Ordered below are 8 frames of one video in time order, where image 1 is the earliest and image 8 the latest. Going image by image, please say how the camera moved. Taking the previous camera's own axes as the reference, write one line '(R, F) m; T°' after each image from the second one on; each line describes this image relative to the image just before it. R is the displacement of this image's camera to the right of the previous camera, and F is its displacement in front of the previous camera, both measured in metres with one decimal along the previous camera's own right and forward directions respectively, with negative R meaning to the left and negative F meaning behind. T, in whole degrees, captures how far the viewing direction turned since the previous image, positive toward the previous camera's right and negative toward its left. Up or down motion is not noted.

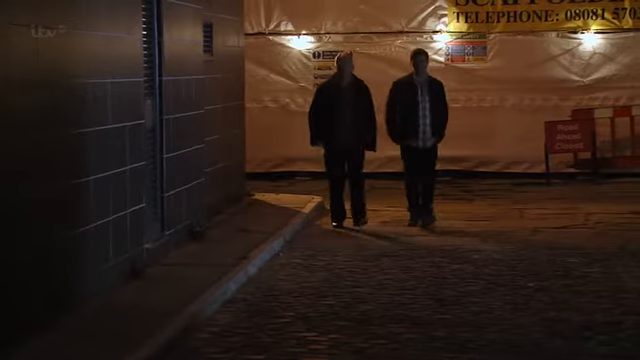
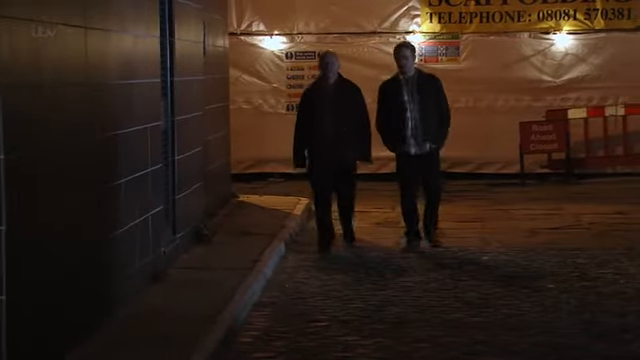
(-0.6, +0.1) m; +2°
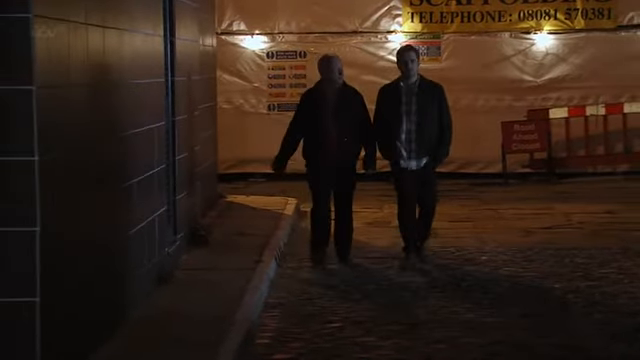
(-0.3, +0.1) m; +1°
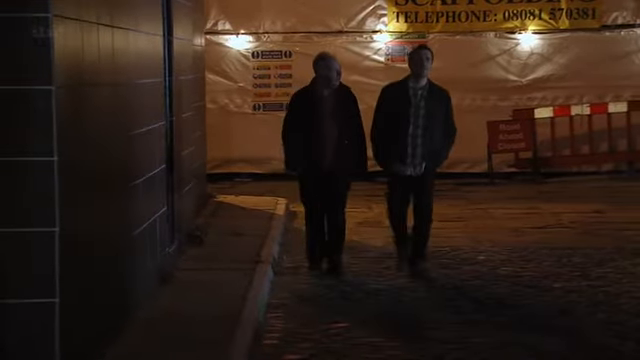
(-0.2, 0.0) m; +1°
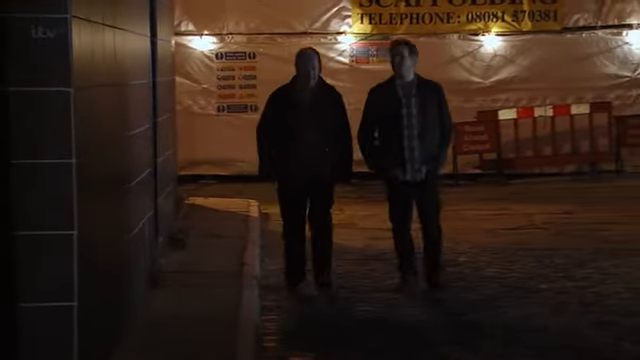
(-0.3, 0.0) m; +2°
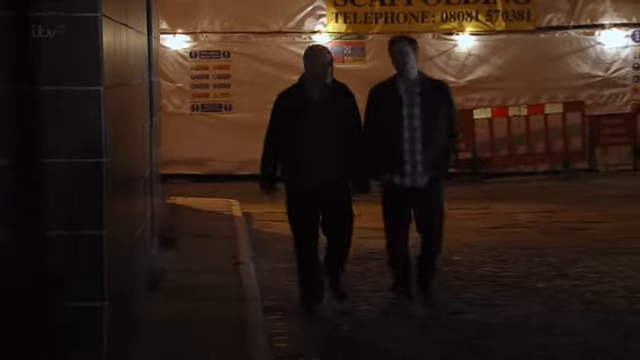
(-0.3, +0.1) m; +2°
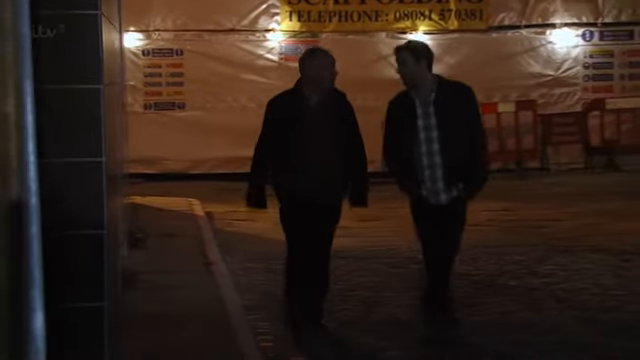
(-0.3, +0.1) m; +3°
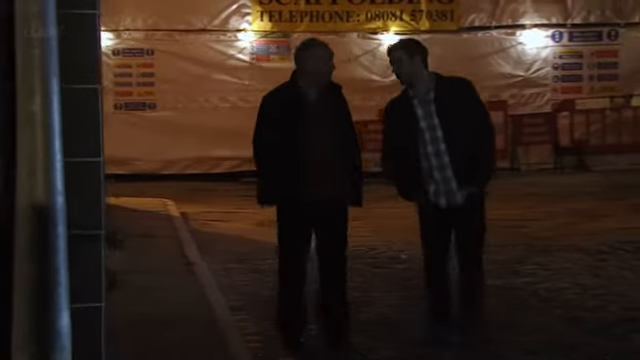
(-0.1, 0.0) m; +2°
